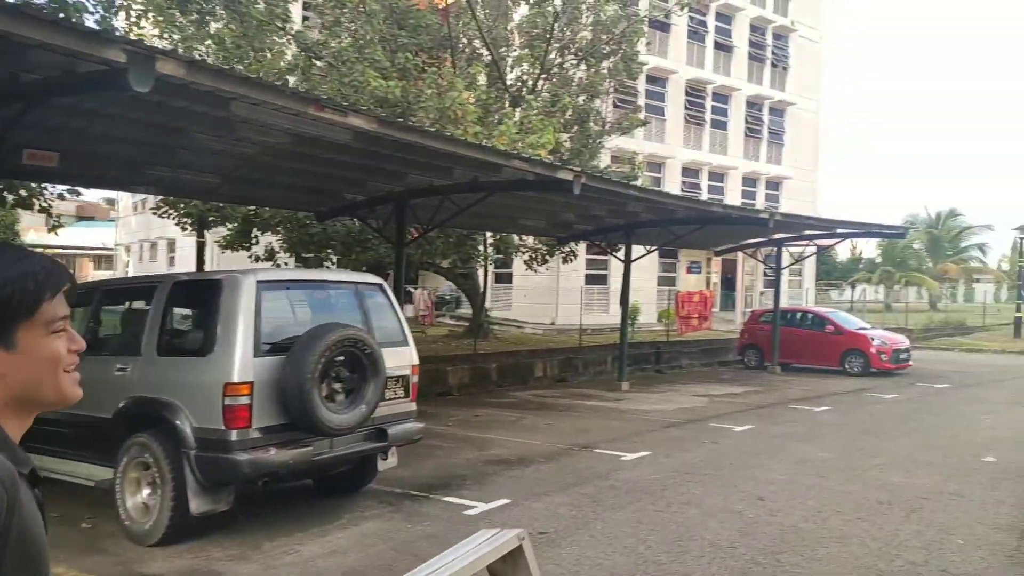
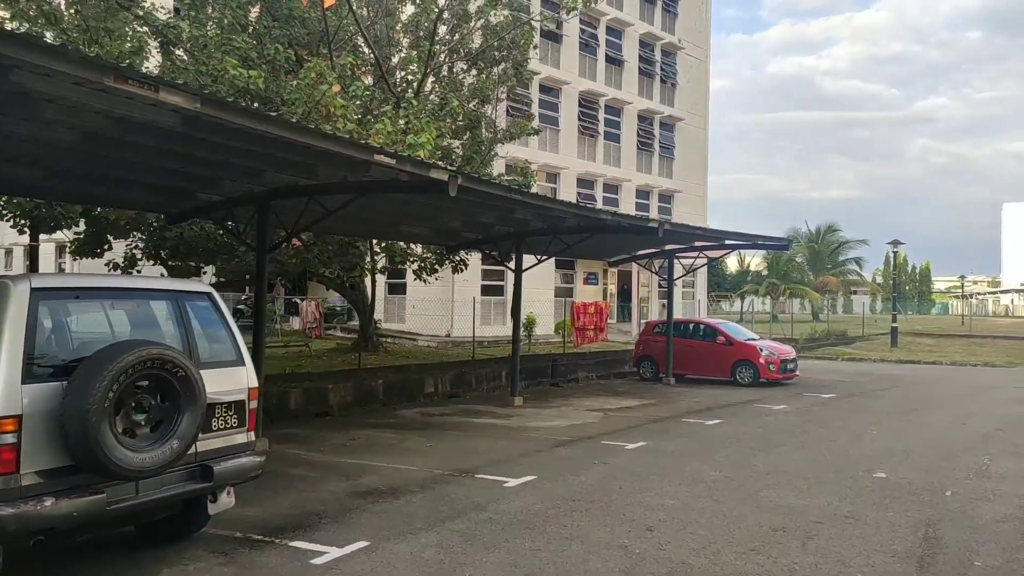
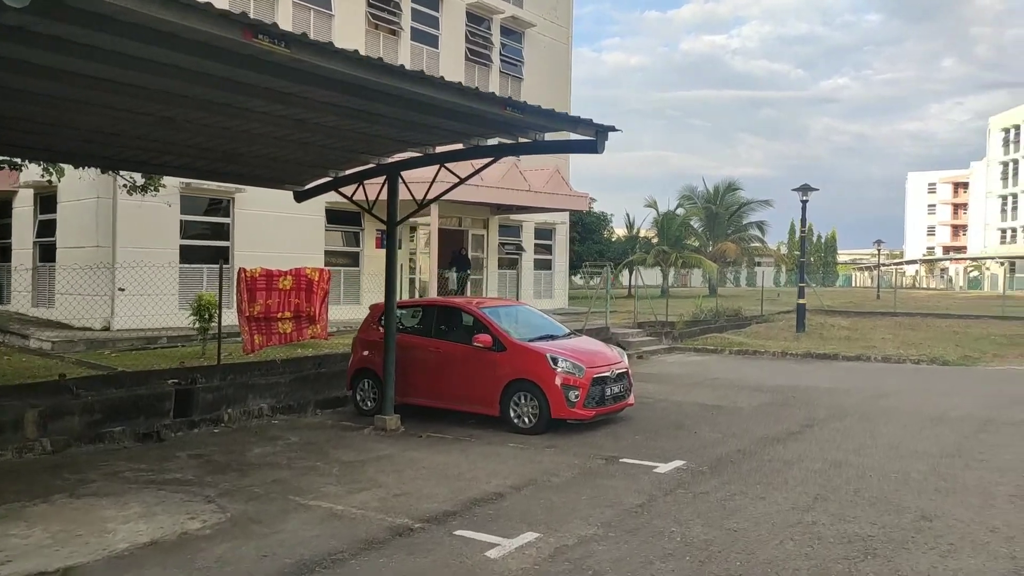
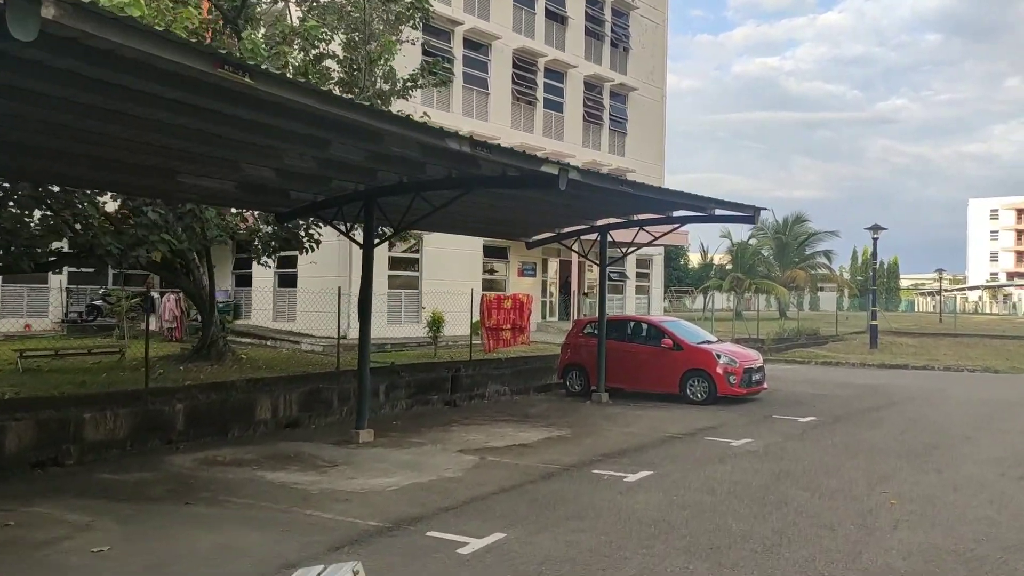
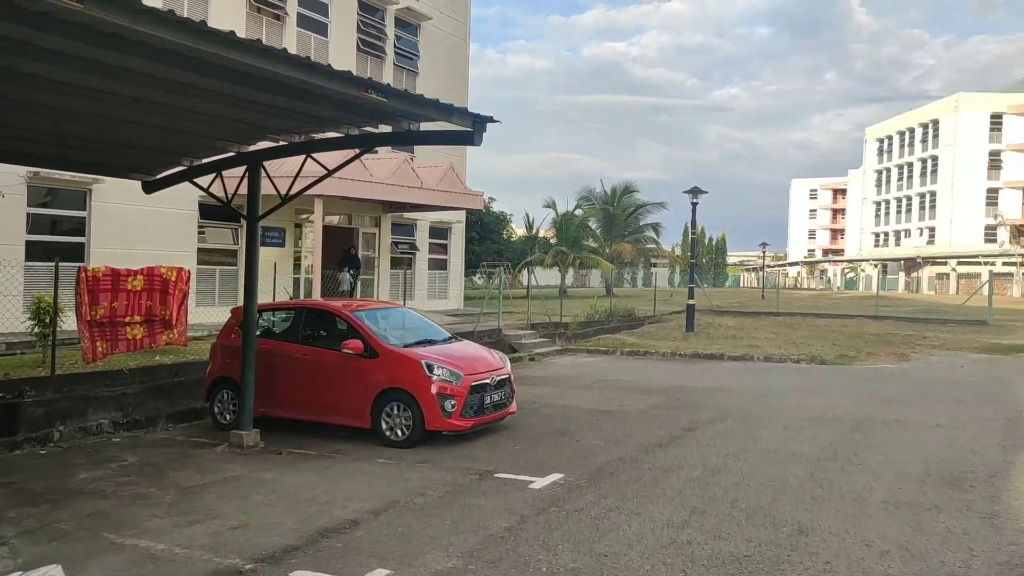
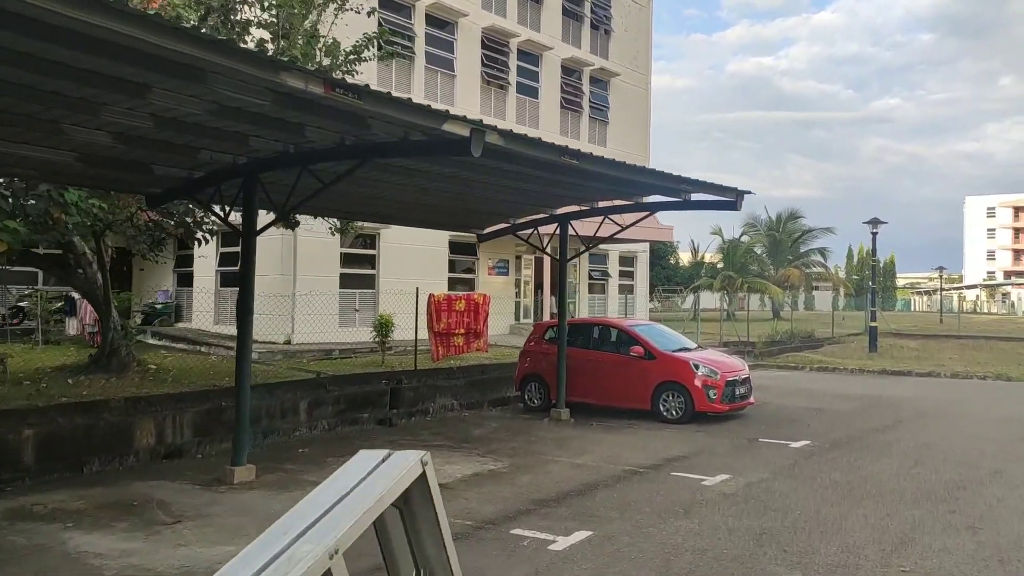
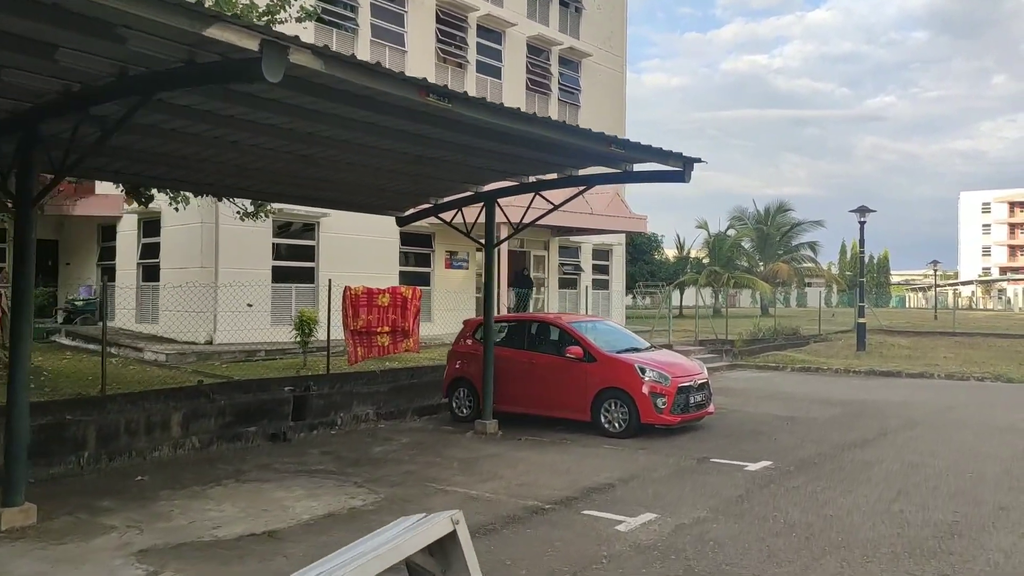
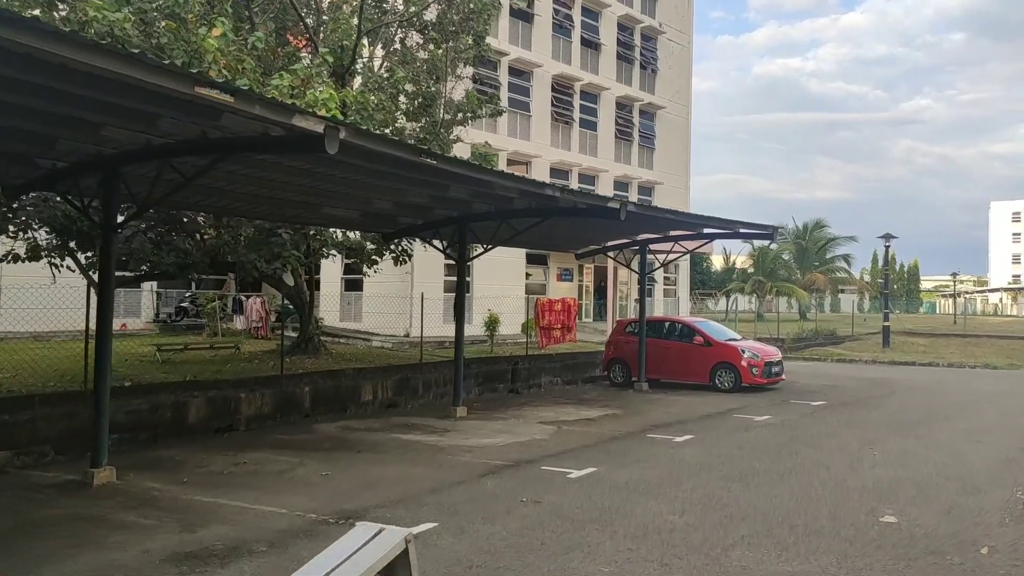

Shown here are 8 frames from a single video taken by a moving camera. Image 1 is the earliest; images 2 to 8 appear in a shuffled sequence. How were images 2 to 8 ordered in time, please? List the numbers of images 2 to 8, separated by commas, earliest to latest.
2, 8, 4, 6, 7, 3, 5
